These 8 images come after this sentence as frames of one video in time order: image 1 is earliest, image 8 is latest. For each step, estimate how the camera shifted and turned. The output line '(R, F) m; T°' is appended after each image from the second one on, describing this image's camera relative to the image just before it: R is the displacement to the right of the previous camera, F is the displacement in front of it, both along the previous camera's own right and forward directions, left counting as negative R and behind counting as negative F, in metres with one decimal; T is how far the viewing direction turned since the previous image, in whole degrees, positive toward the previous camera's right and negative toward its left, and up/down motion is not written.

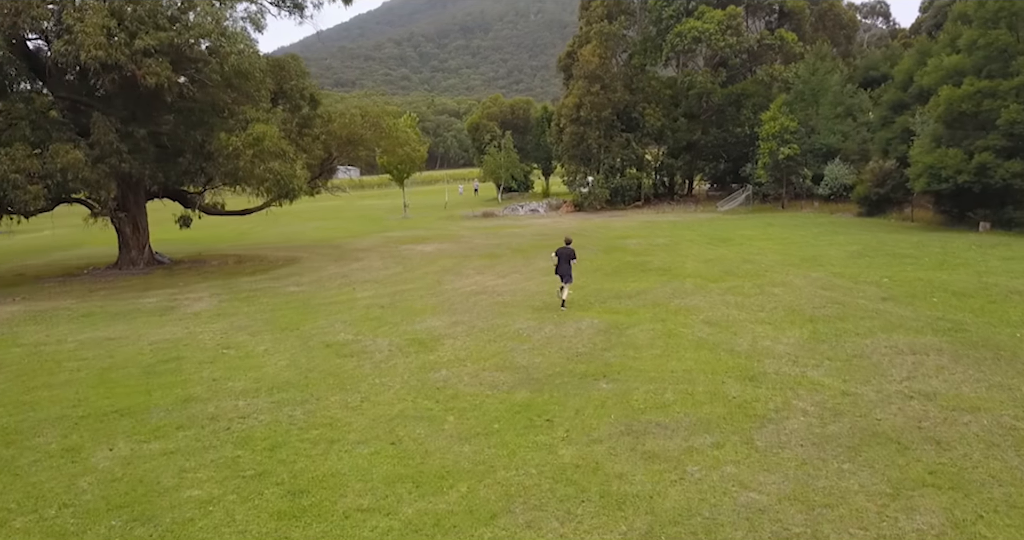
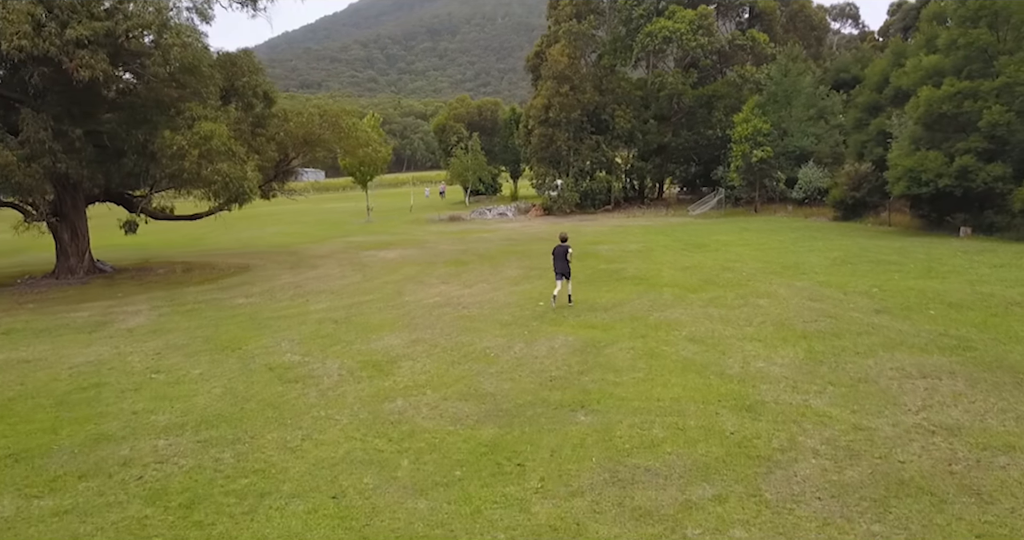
(0.0, +1.1) m; +2°
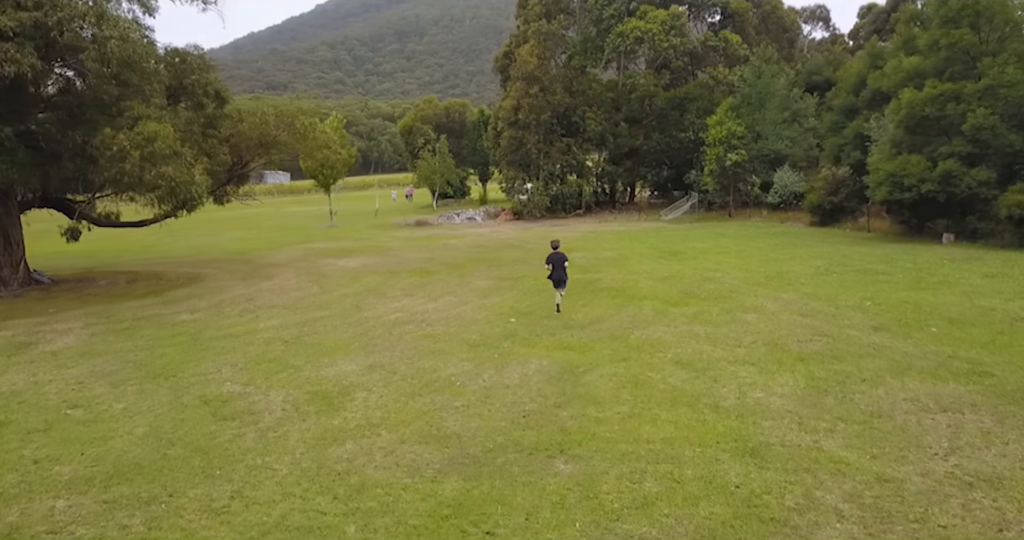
(0.0, +1.1) m; +2°
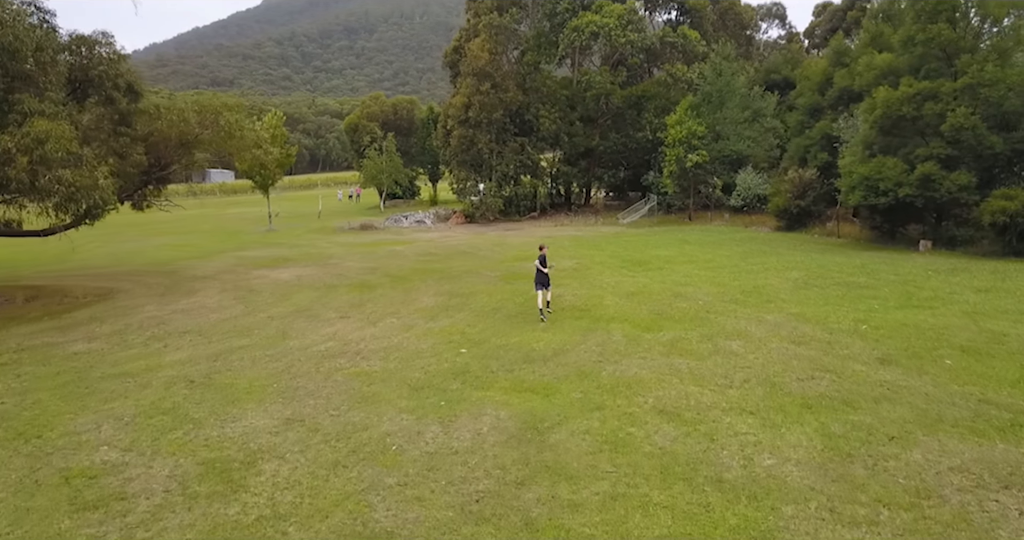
(0.0, +1.8) m; +3°
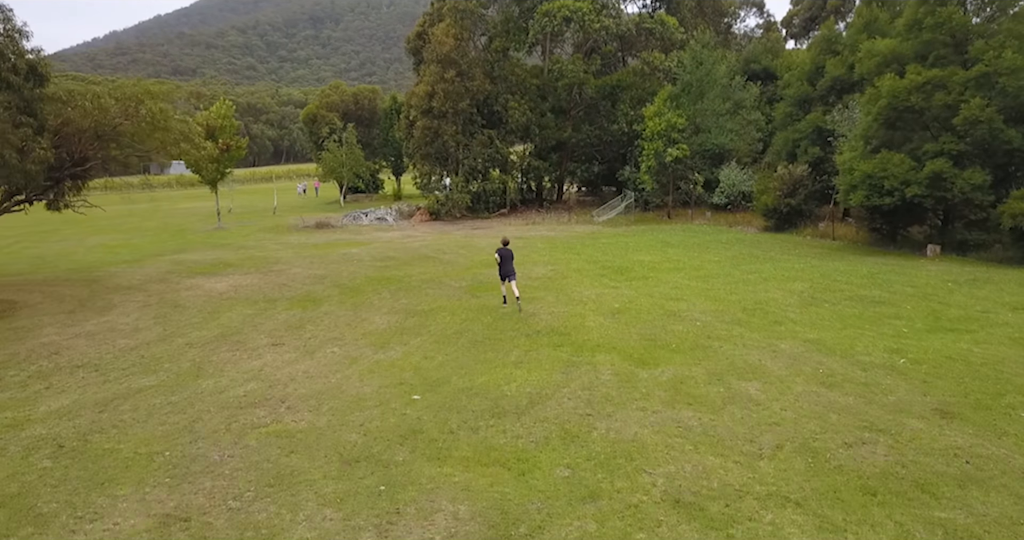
(0.0, +2.2) m; +2°
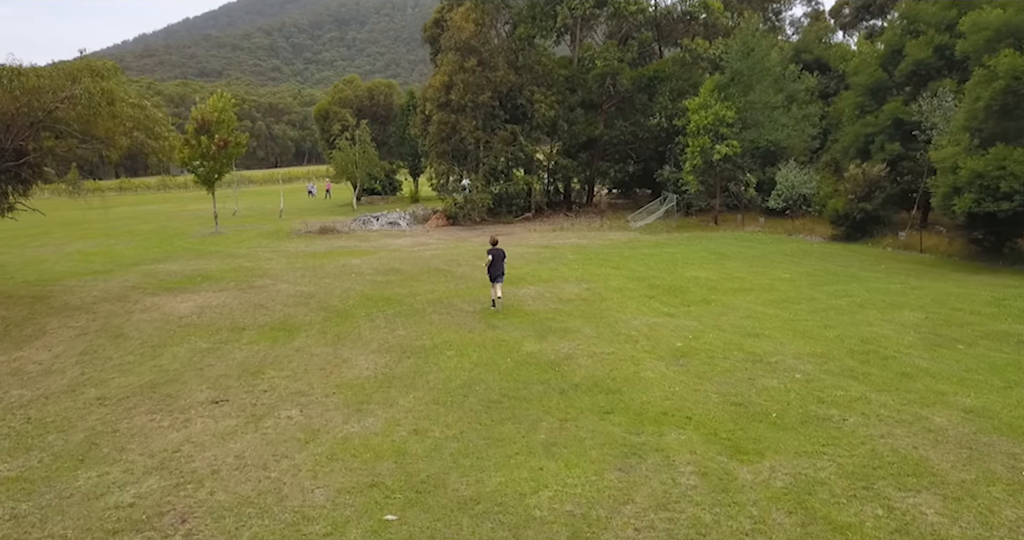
(-0.1, +3.3) m; -2°
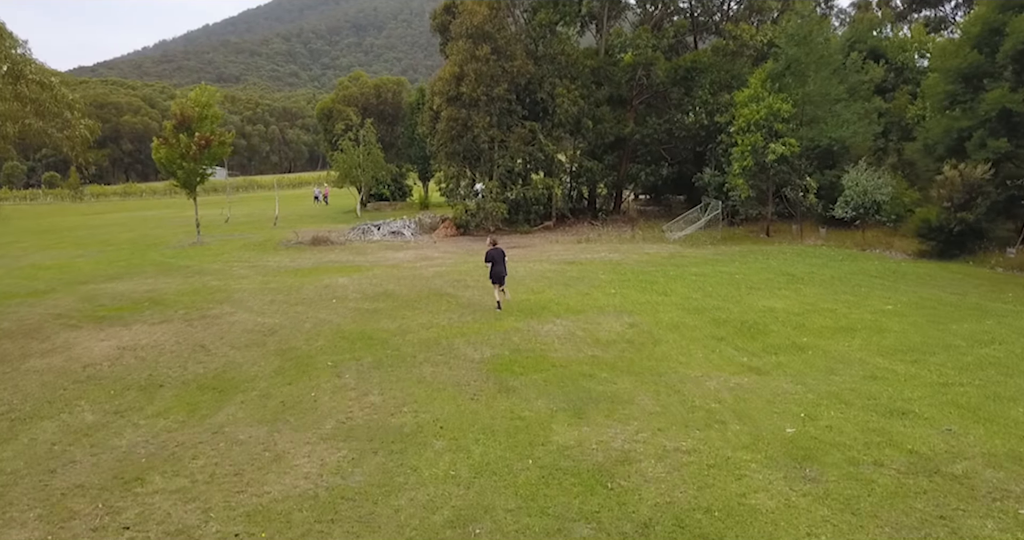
(-0.1, +3.6) m; -1°
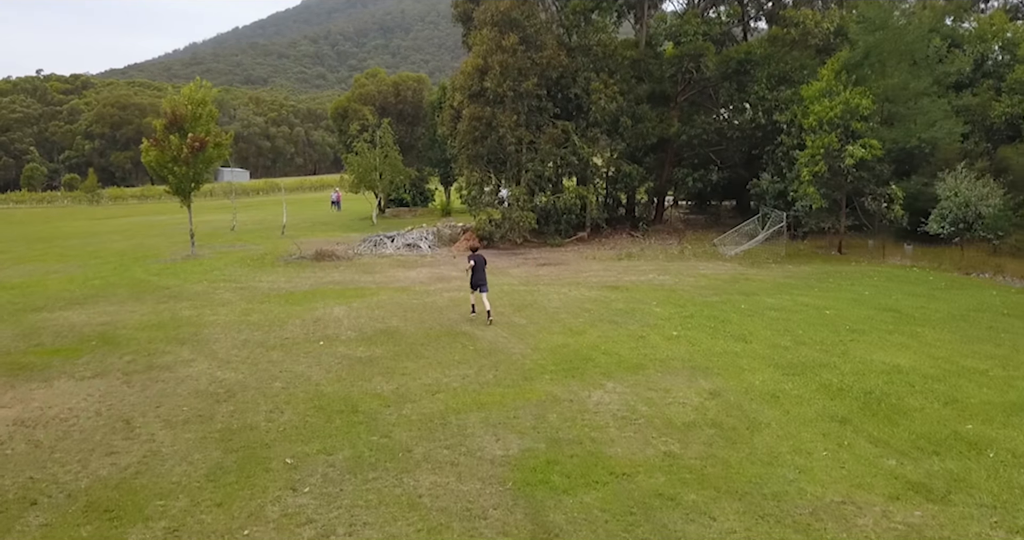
(-0.1, +3.1) m; -2°
